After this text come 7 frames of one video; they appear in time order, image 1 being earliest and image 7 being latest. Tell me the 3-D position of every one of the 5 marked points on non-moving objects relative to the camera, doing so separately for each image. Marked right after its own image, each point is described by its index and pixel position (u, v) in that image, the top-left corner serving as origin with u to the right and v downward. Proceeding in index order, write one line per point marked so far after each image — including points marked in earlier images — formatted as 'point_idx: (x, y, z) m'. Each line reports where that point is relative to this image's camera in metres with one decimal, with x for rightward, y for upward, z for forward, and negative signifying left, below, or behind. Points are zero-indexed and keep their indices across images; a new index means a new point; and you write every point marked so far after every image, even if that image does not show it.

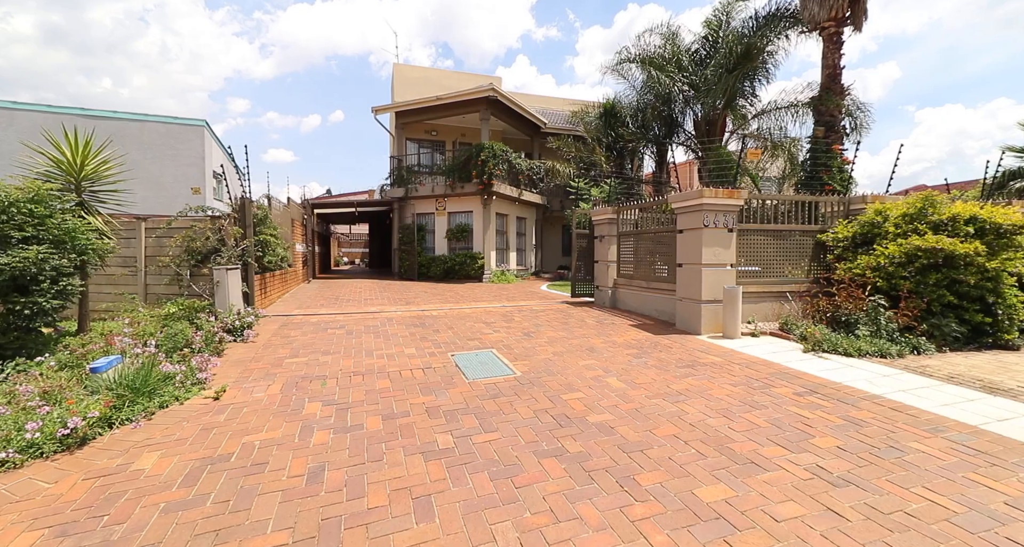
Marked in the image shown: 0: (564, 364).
0: (+0.6, -1.1, +5.0) m
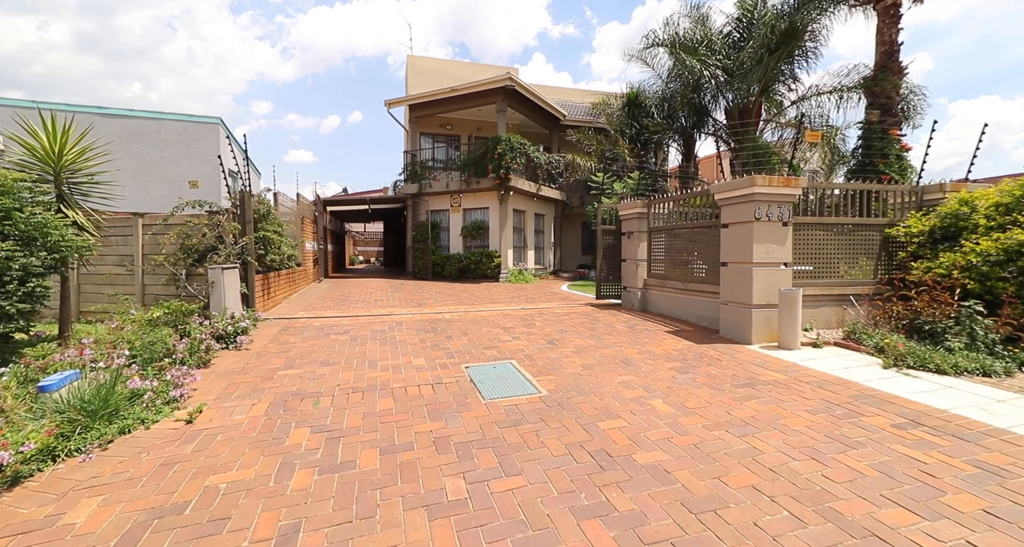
0: (+0.8, -1.1, +4.3) m
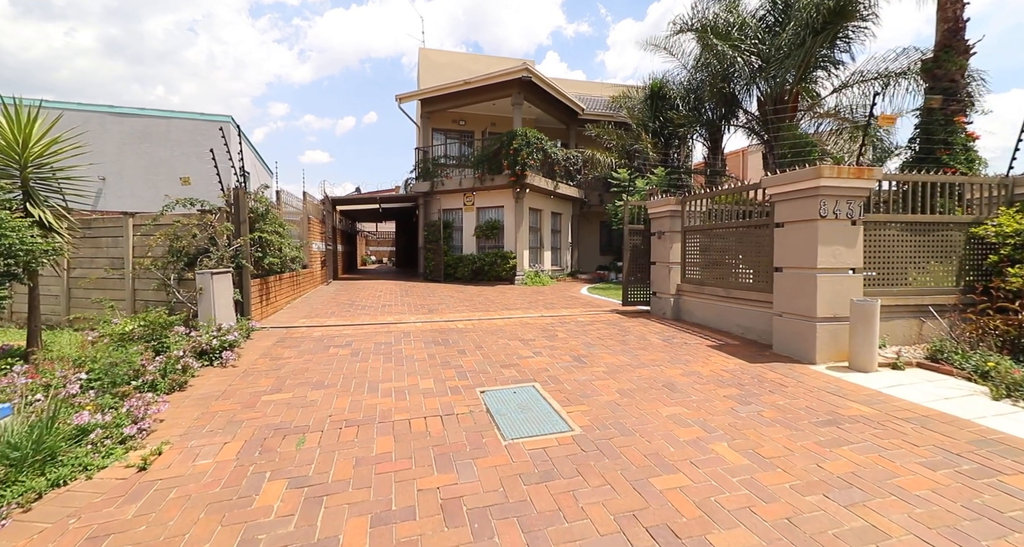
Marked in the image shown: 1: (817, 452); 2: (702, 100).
0: (+1.0, -1.1, +3.5) m
1: (+2.0, -1.2, +2.9) m
2: (+6.2, +5.6, +14.0) m
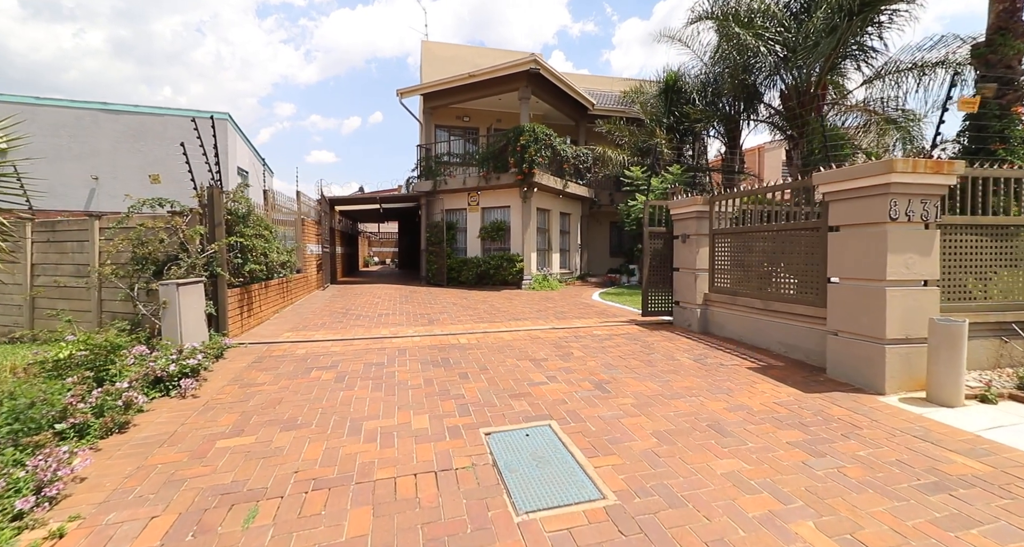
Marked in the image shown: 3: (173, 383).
0: (+1.1, -1.3, +2.8) m
1: (+2.1, -1.3, +2.2) m
2: (+6.4, +5.5, +13.2) m
3: (-3.1, -1.0, +4.0) m
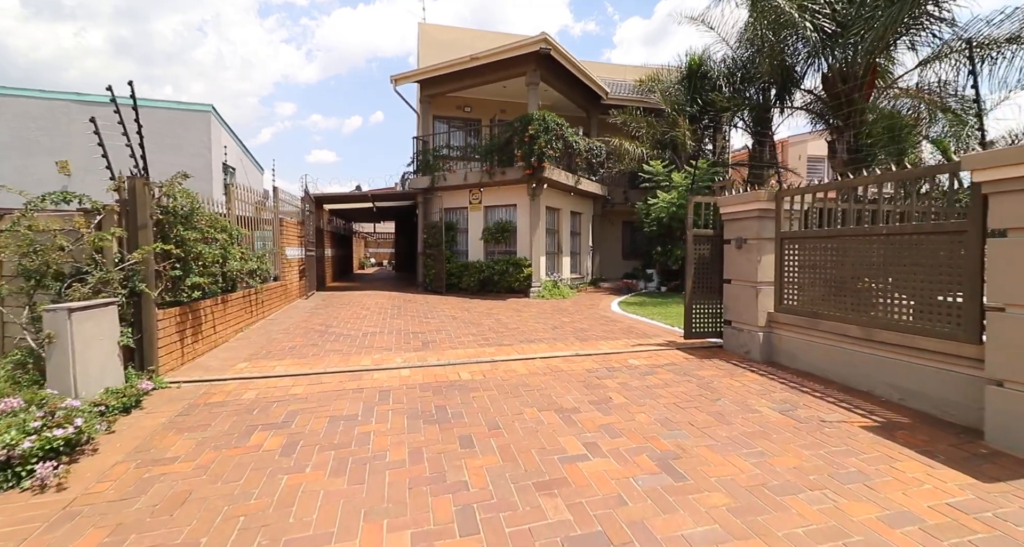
0: (+1.3, -1.4, +1.4) m
1: (+2.3, -1.5, +0.8) m
2: (+6.6, +5.3, +11.8) m
3: (-3.0, -1.2, +2.7) m
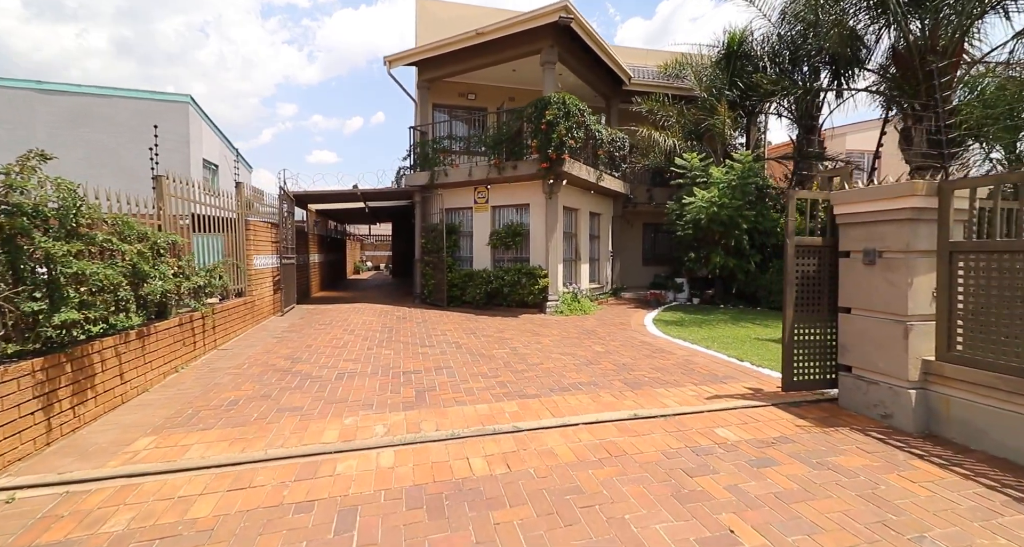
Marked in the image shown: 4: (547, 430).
0: (+1.6, -1.7, -0.3) m
1: (+2.6, -1.7, -0.9) m
2: (+6.9, +5.0, +10.1) m
3: (-2.7, -1.4, +1.0) m
4: (+0.3, -1.3, +3.7) m
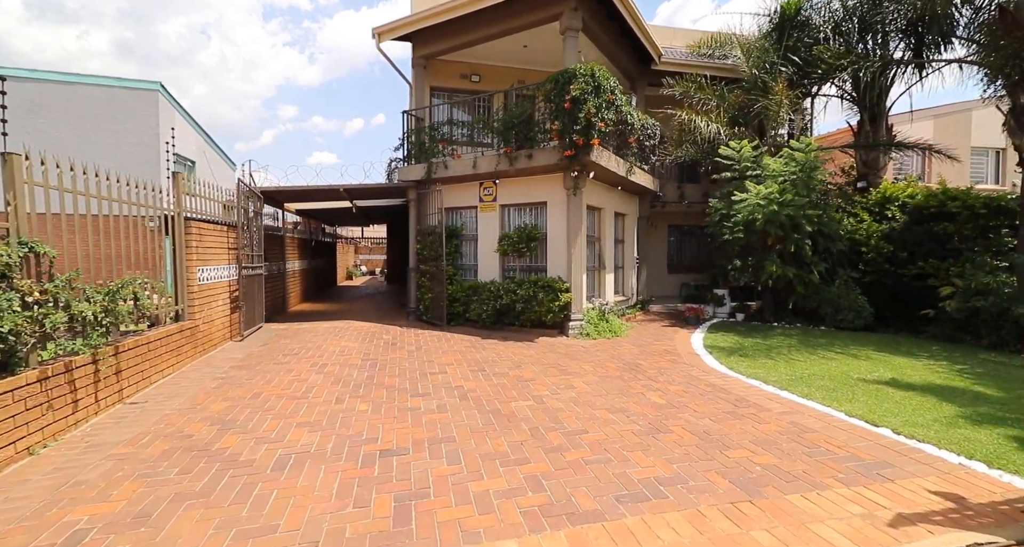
0: (+1.8, -1.9, -2.1) m
1: (+2.8, -1.9, -2.7) m
2: (+7.1, +4.8, +8.3) m
3: (-2.4, -1.6, -0.8) m
4: (+0.6, -1.5, +1.9) m
